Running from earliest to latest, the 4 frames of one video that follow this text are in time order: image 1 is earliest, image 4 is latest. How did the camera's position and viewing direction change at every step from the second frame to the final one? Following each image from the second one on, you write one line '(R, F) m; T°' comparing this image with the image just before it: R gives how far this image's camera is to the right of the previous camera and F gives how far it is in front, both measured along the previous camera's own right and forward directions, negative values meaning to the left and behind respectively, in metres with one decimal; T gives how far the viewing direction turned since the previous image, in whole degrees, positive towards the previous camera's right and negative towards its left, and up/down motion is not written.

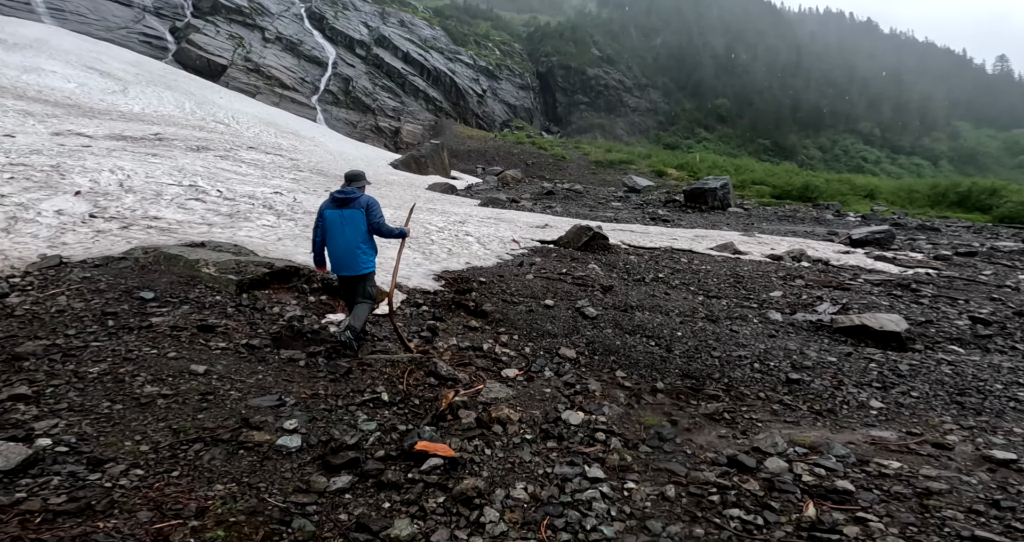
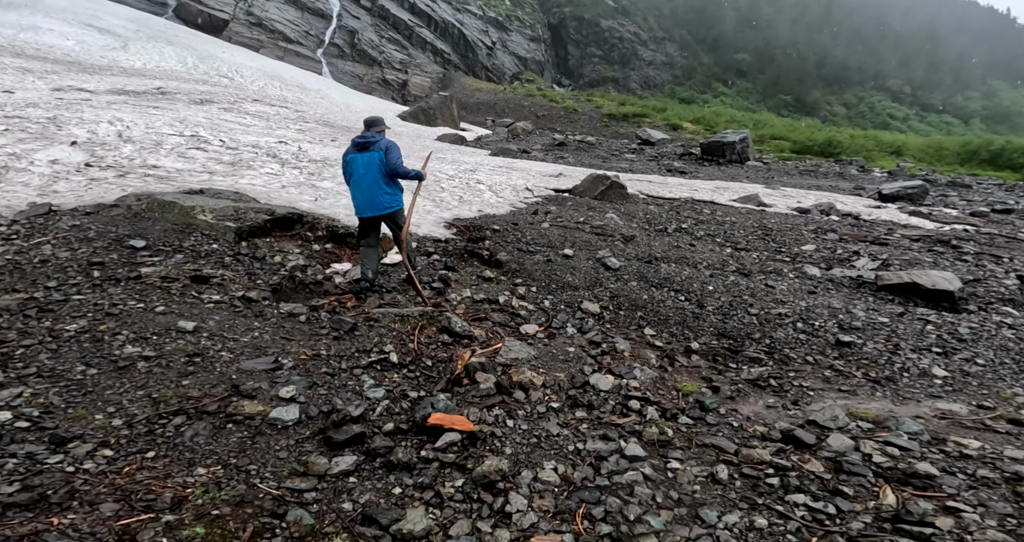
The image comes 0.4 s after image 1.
(-0.1, +0.5) m; -1°
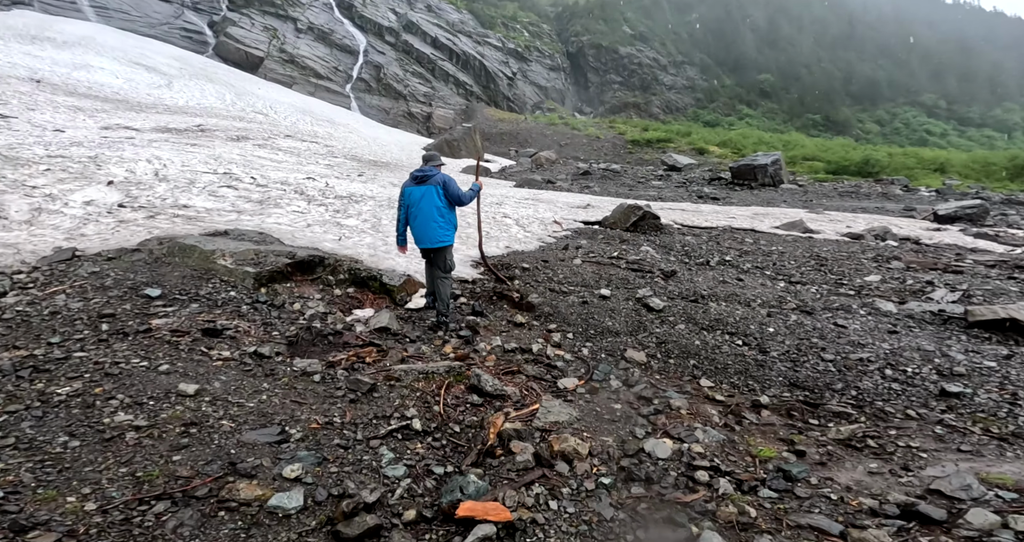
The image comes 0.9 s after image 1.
(-0.1, +0.5) m; -3°
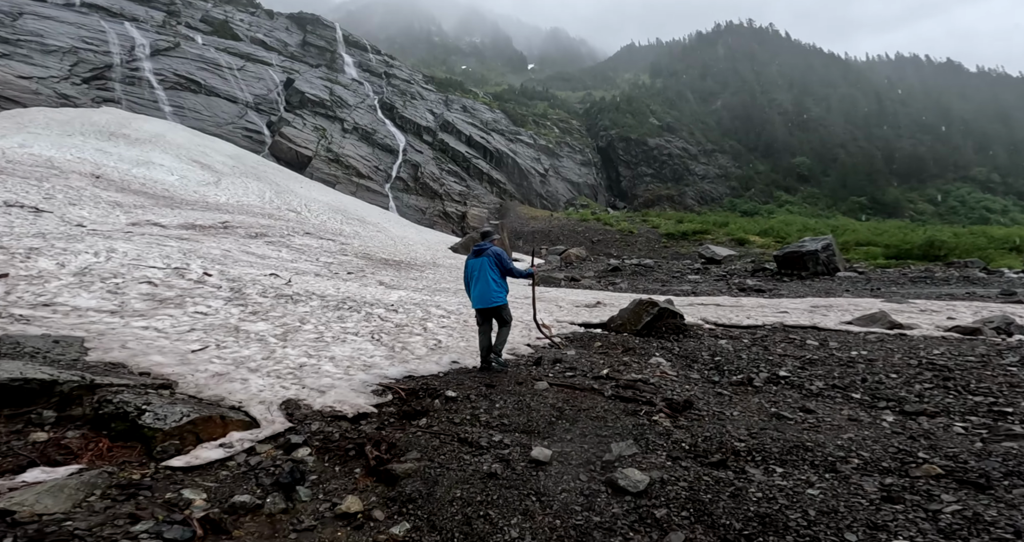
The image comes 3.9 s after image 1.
(+1.3, +3.1) m; -5°
